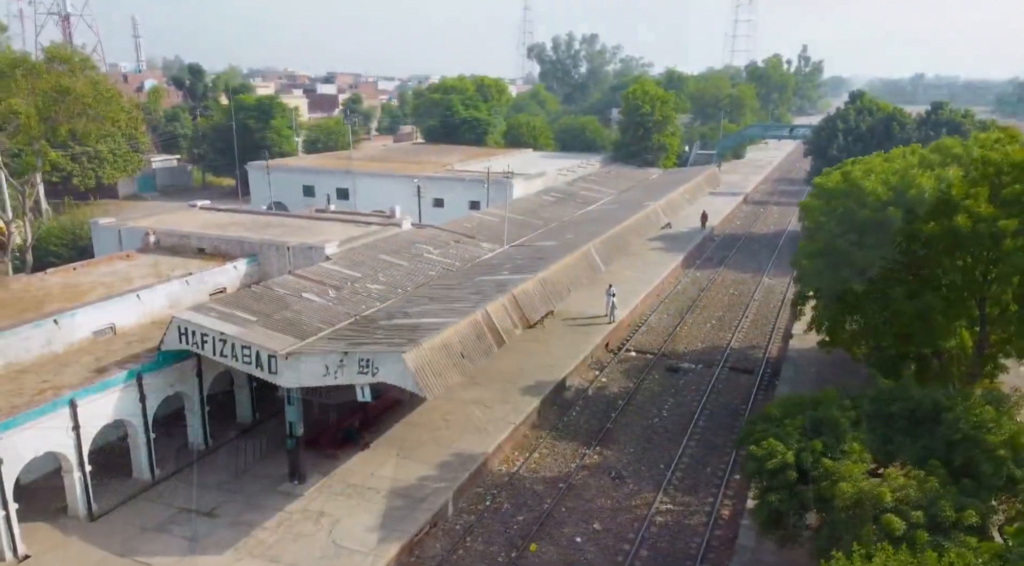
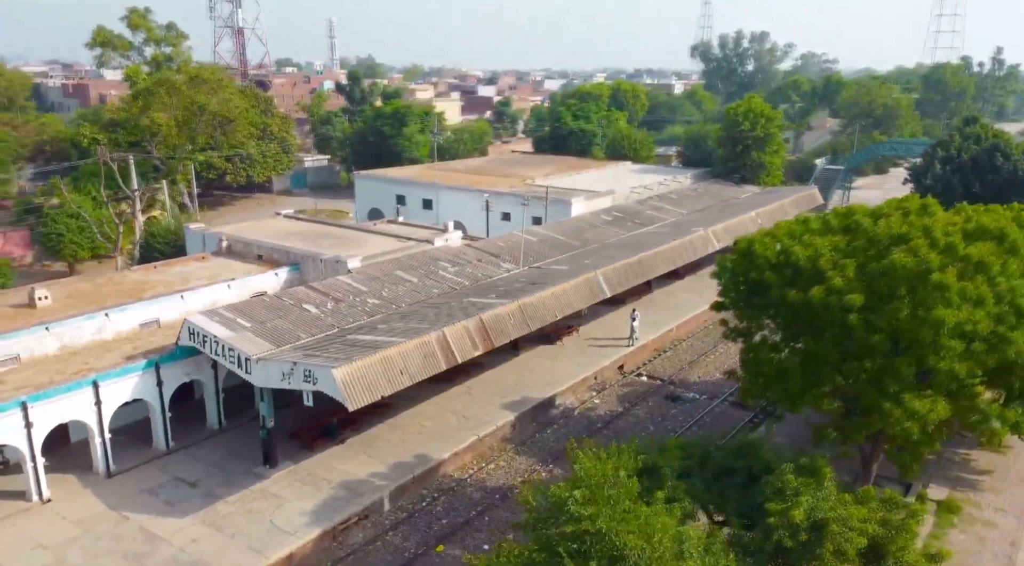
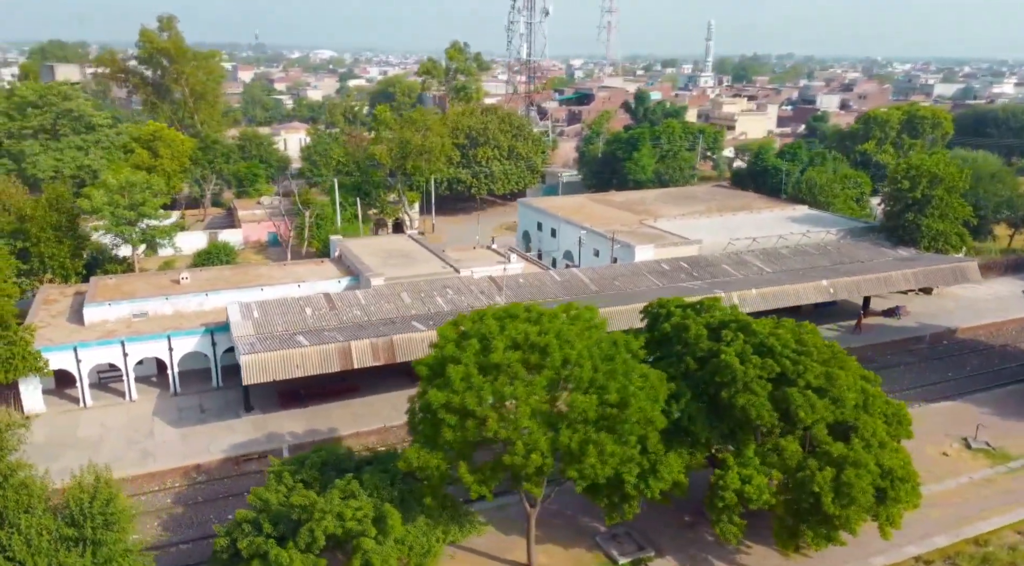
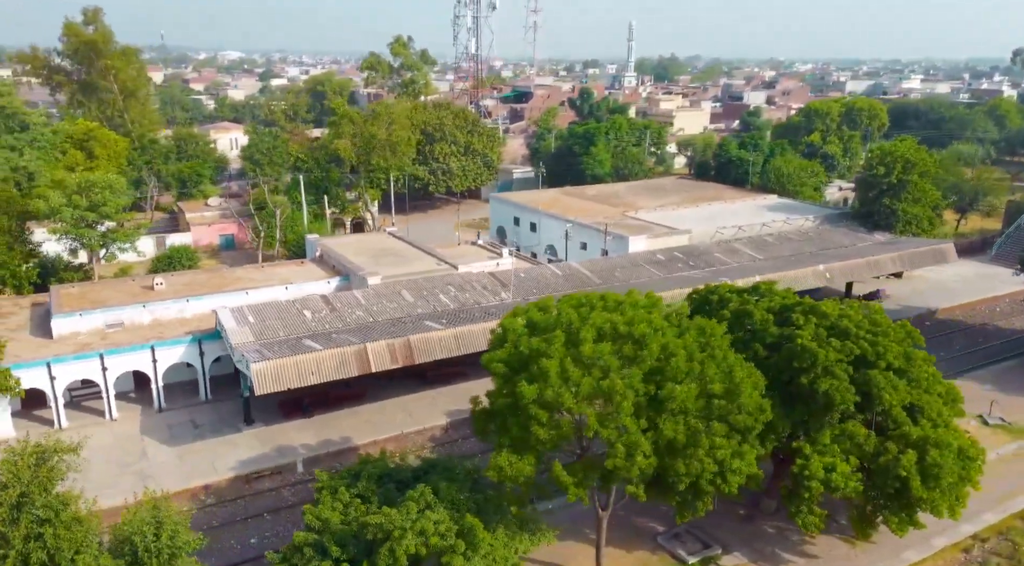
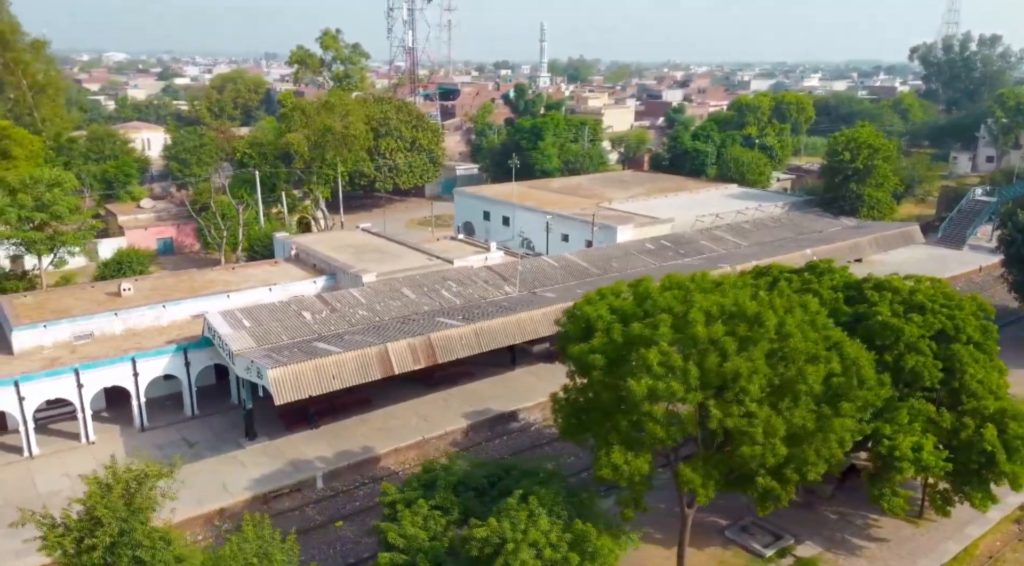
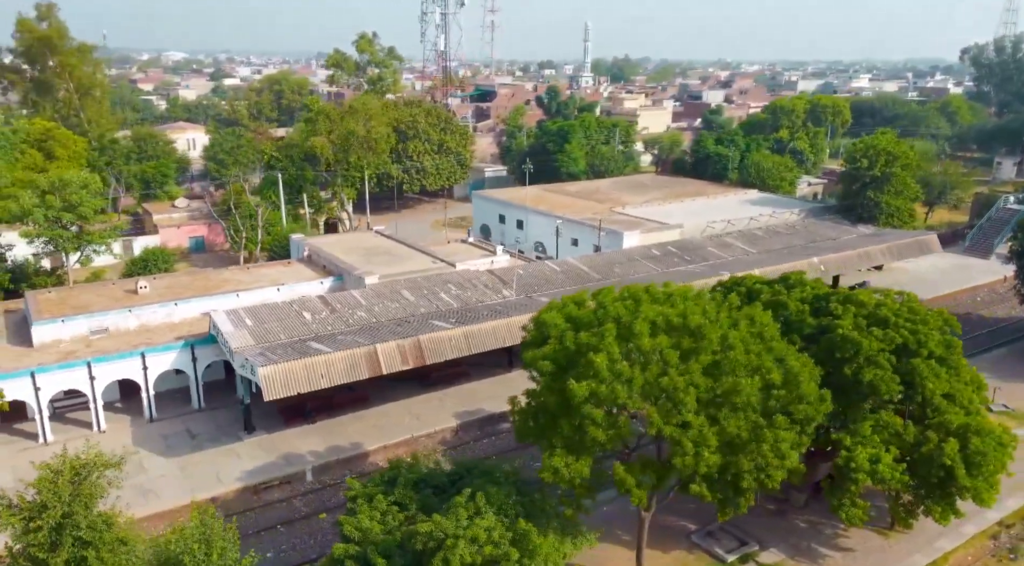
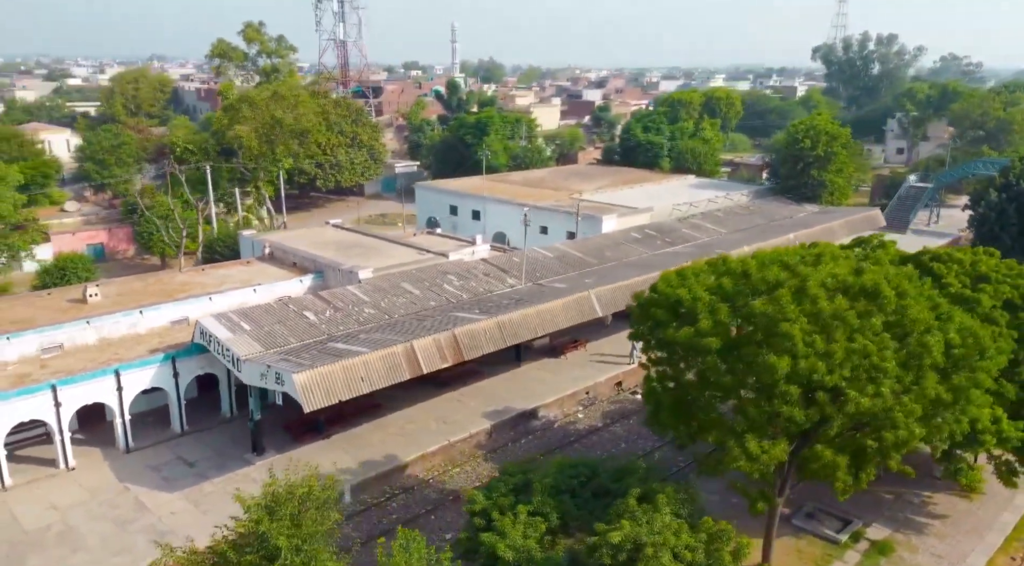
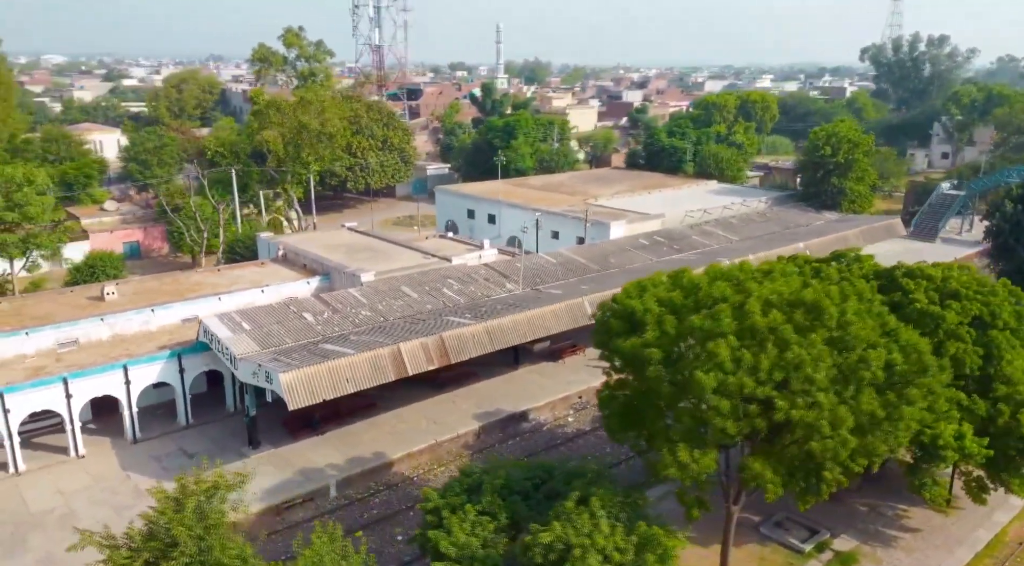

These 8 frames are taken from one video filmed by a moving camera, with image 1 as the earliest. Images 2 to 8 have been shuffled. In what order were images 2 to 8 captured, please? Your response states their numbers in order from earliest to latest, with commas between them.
2, 7, 8, 5, 6, 4, 3
